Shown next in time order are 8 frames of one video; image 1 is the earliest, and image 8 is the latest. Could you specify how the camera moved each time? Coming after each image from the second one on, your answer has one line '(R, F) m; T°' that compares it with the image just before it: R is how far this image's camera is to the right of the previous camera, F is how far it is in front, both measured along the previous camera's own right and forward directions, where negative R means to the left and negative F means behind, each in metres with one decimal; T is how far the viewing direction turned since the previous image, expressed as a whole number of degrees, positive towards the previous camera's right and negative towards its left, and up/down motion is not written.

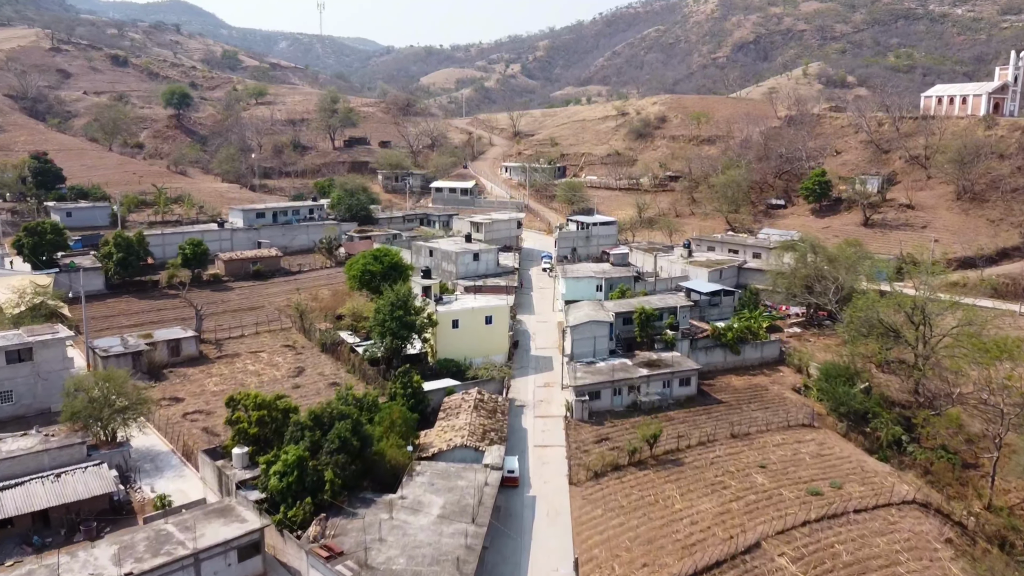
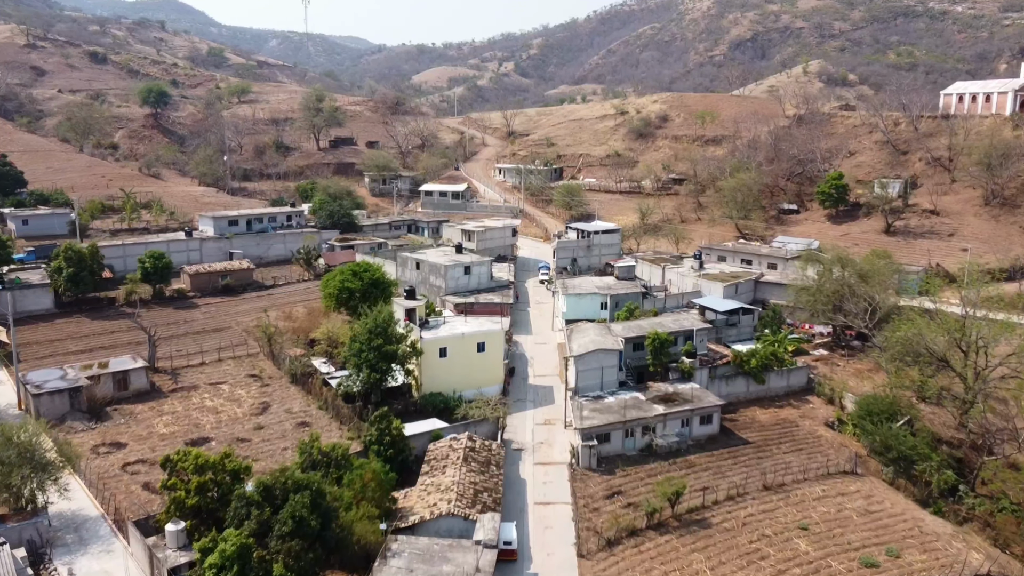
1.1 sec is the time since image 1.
(-0.1, +4.2) m; +1°
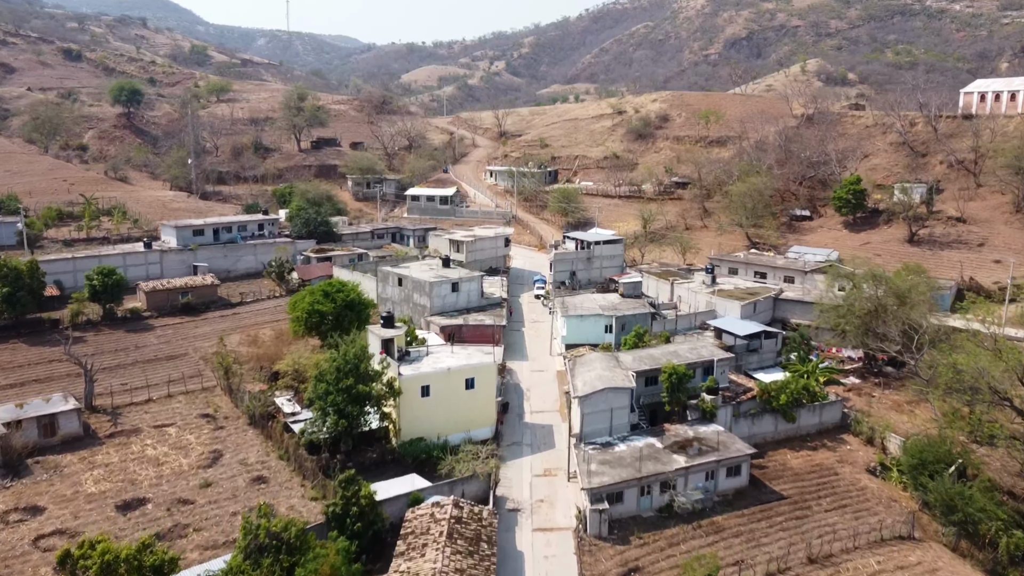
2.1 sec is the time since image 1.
(-0.1, +4.2) m; +1°
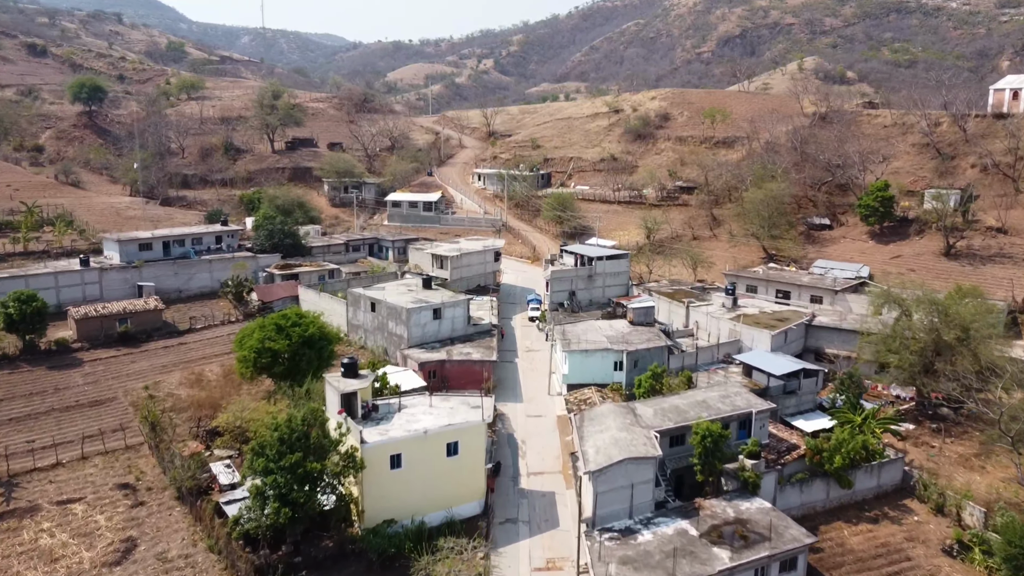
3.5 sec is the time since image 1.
(-0.1, +5.3) m; +1°
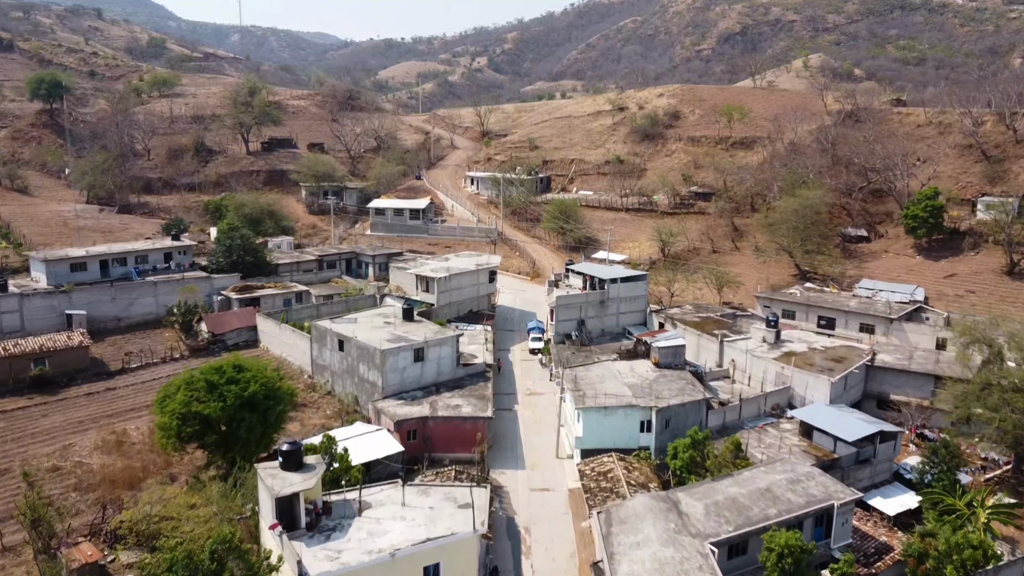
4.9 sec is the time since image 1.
(-0.2, +5.9) m; 0°
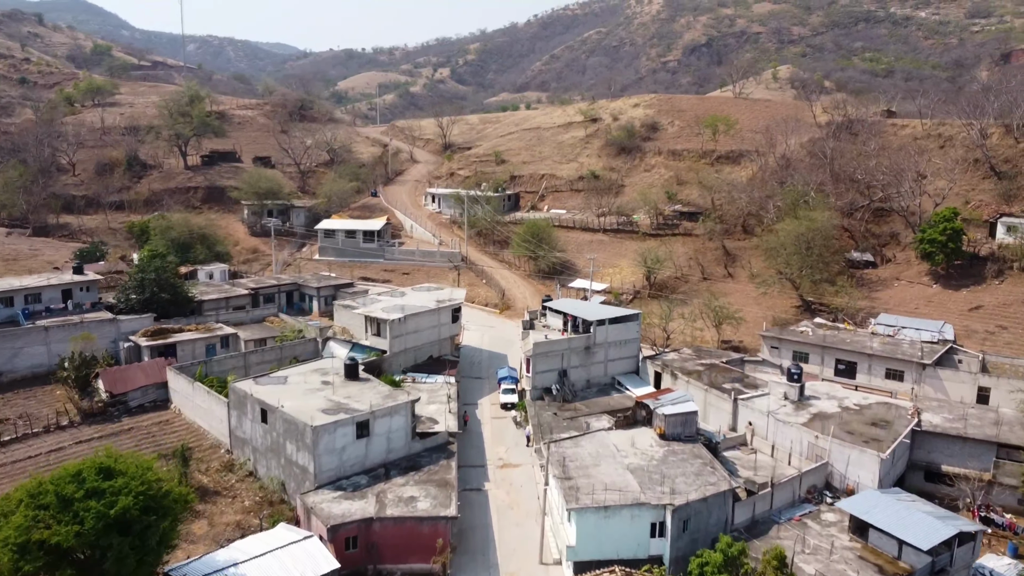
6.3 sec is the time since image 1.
(-0.1, +5.3) m; +3°
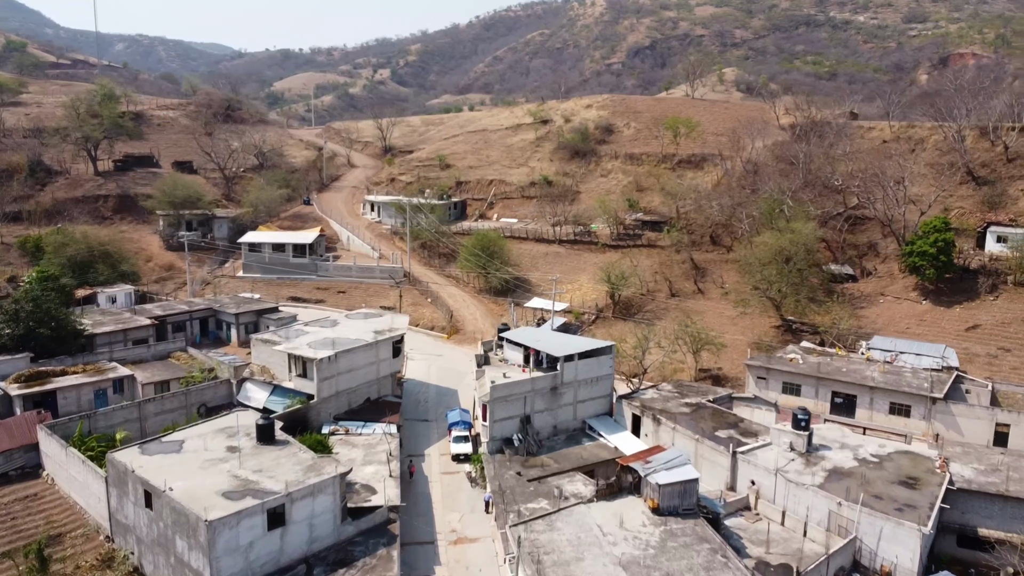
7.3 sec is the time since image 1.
(-0.2, +4.3) m; +4°
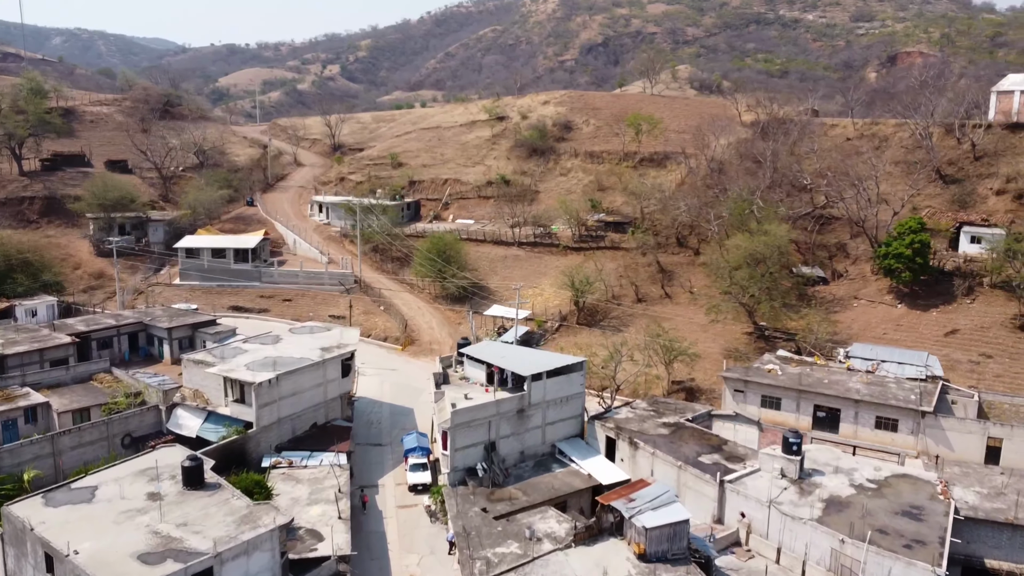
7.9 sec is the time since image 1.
(-0.2, +2.2) m; +4°
